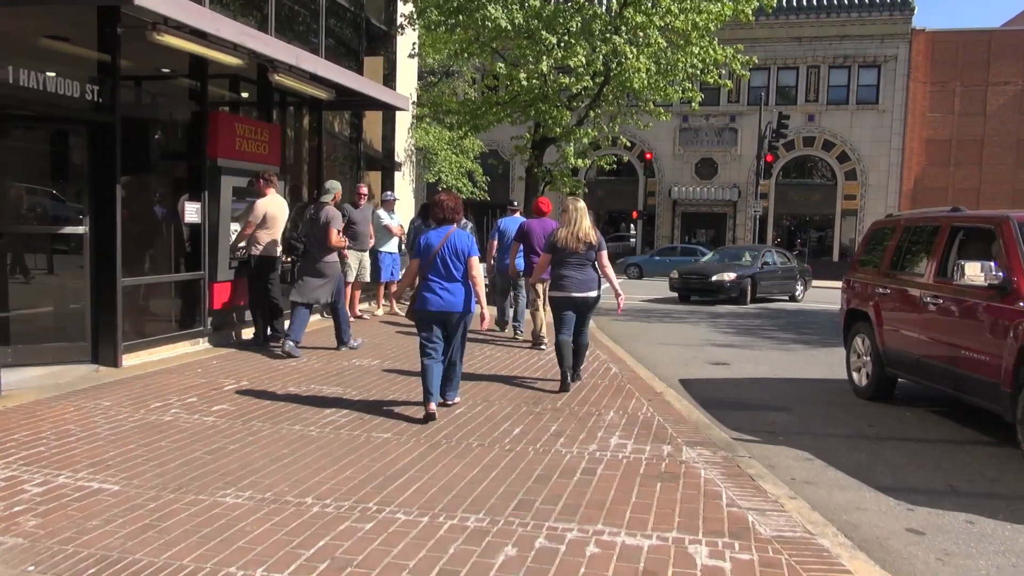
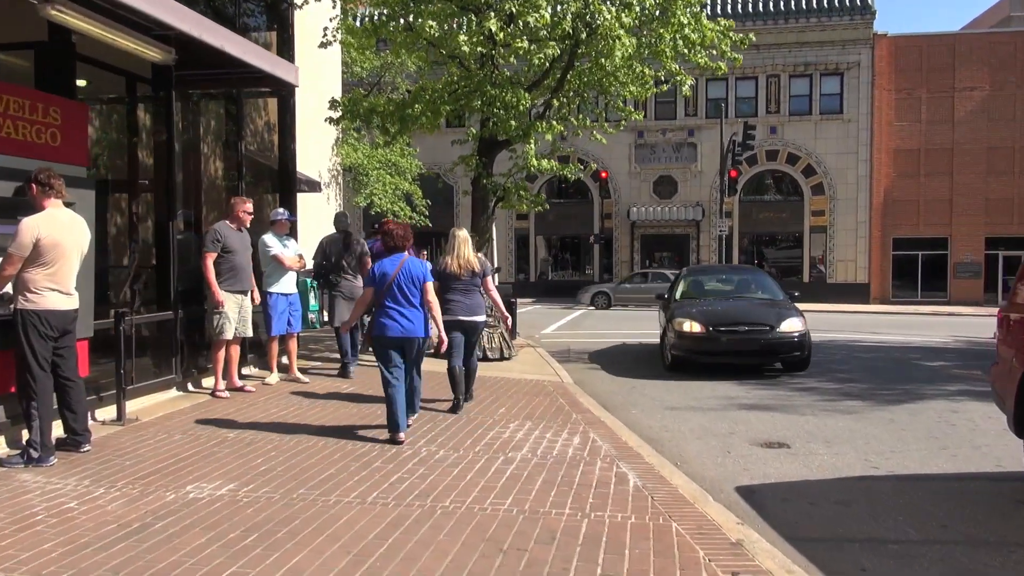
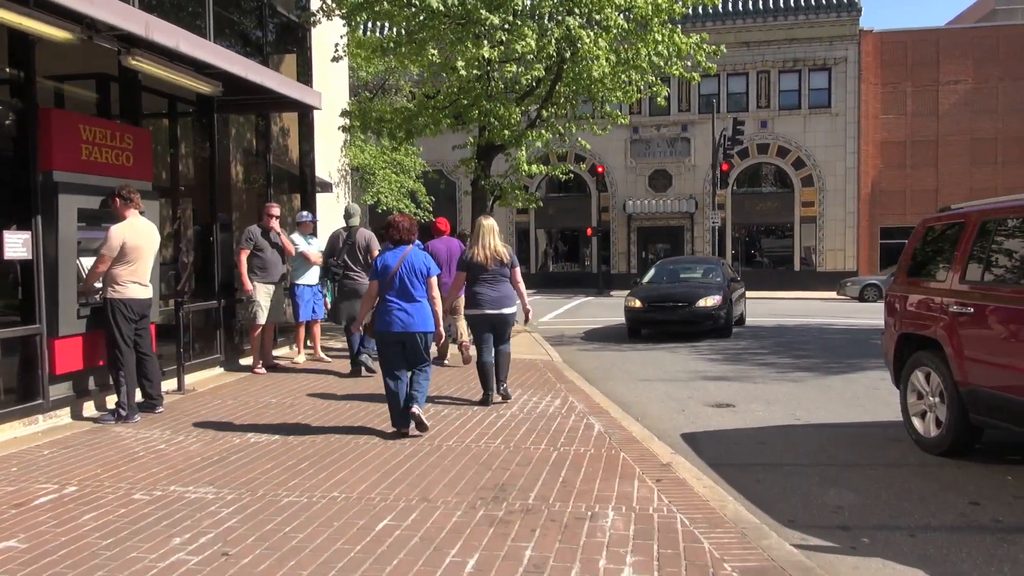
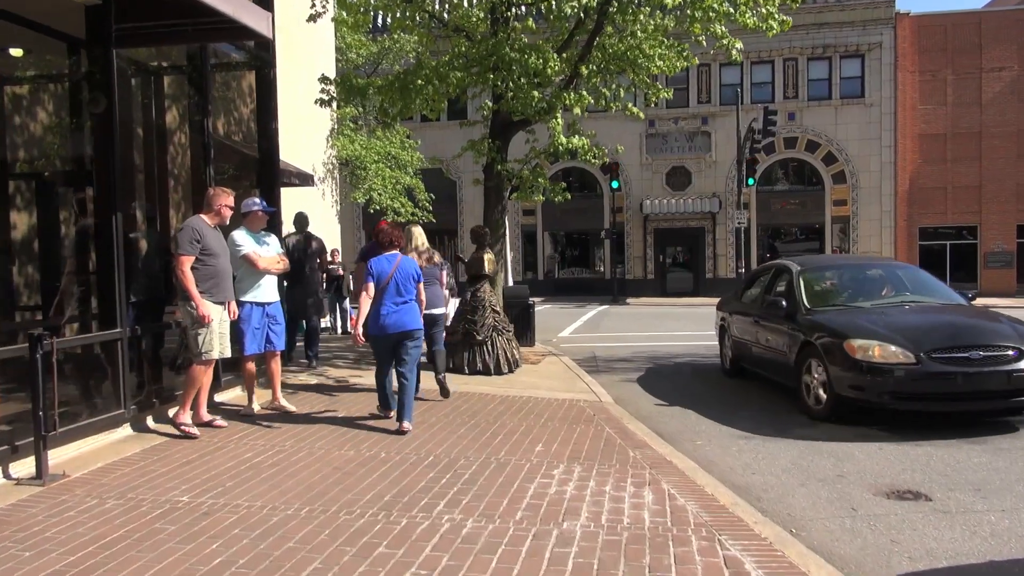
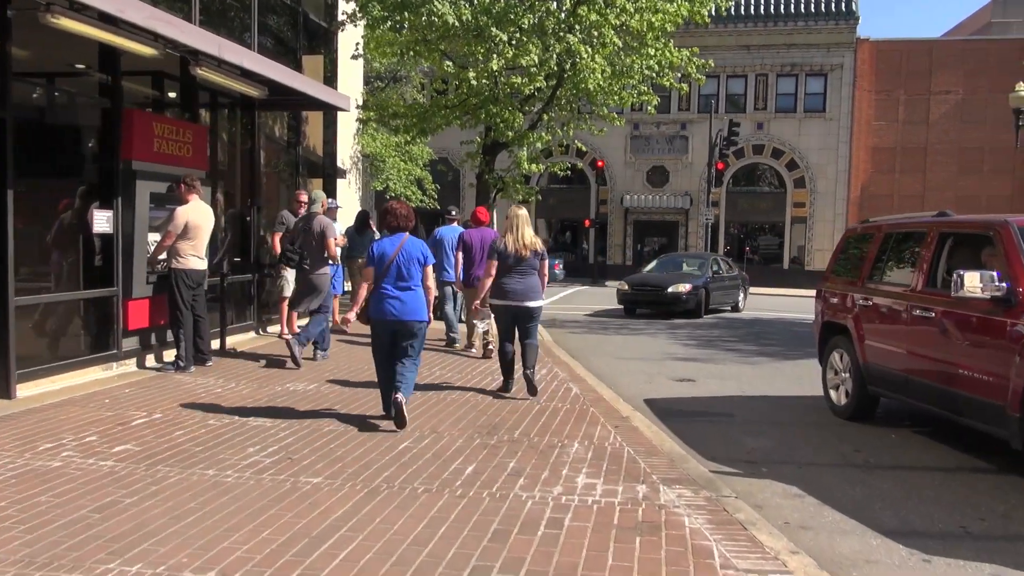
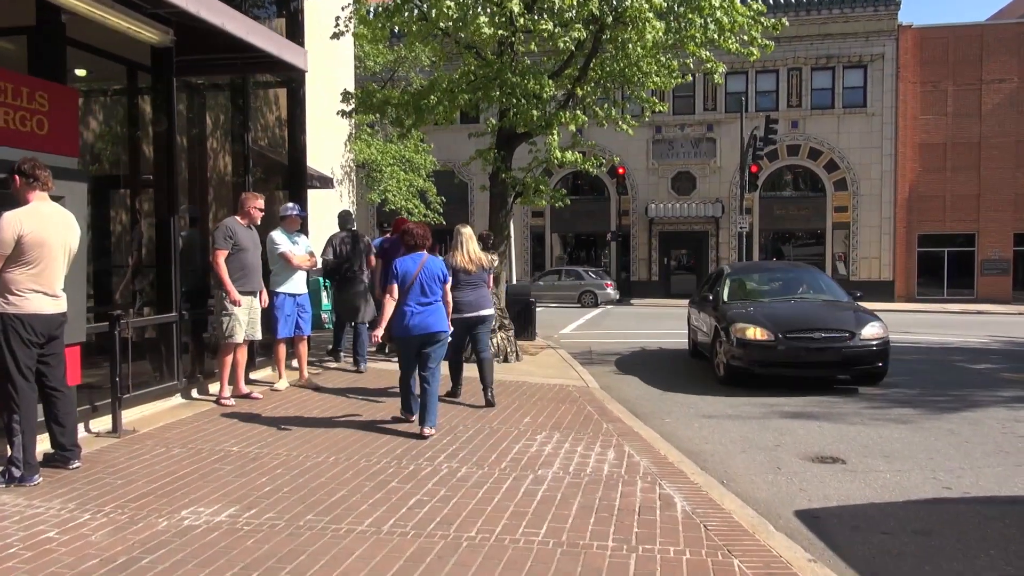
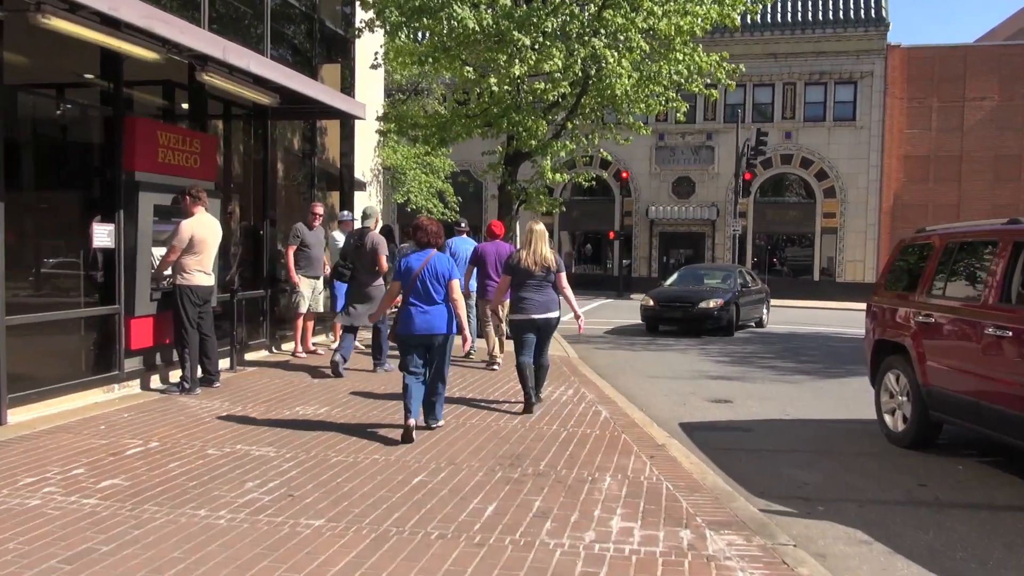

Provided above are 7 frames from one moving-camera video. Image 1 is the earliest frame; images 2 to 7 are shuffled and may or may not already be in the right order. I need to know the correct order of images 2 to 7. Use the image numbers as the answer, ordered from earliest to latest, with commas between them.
5, 7, 3, 2, 6, 4
